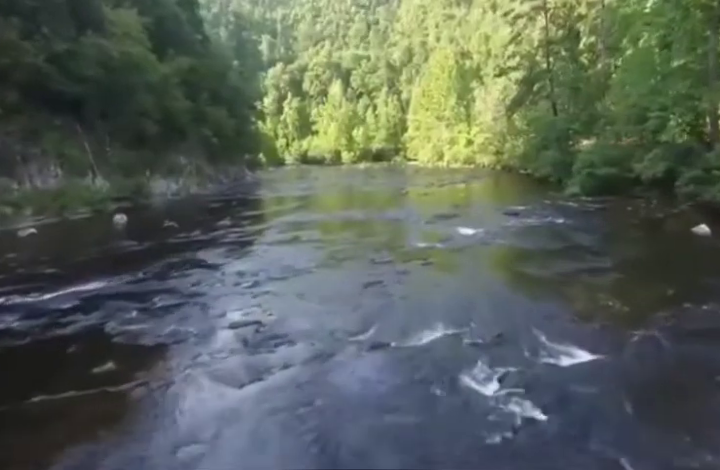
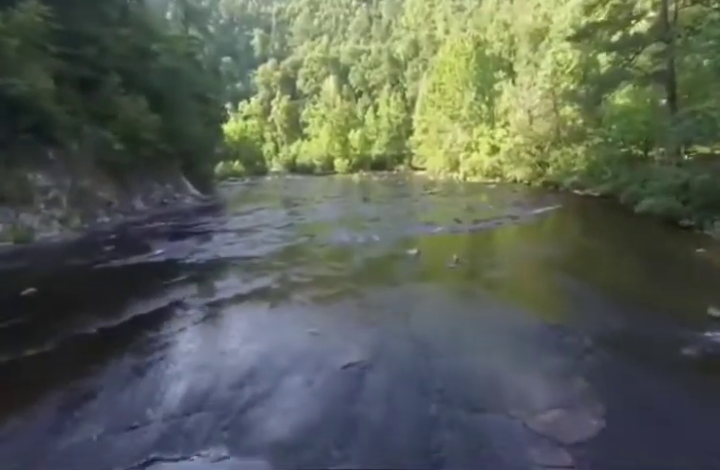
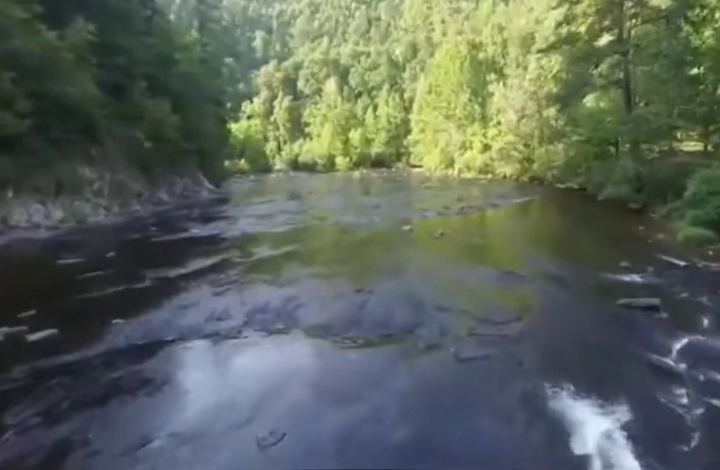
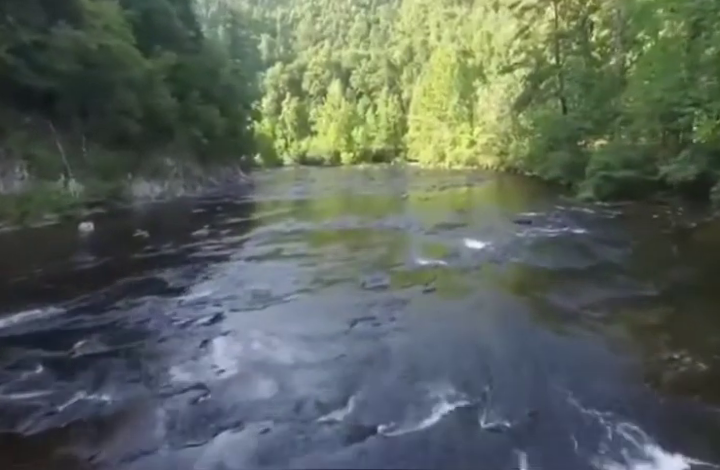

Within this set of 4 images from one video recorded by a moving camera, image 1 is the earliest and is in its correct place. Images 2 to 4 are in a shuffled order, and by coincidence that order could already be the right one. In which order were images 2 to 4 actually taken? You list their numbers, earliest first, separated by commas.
4, 3, 2
